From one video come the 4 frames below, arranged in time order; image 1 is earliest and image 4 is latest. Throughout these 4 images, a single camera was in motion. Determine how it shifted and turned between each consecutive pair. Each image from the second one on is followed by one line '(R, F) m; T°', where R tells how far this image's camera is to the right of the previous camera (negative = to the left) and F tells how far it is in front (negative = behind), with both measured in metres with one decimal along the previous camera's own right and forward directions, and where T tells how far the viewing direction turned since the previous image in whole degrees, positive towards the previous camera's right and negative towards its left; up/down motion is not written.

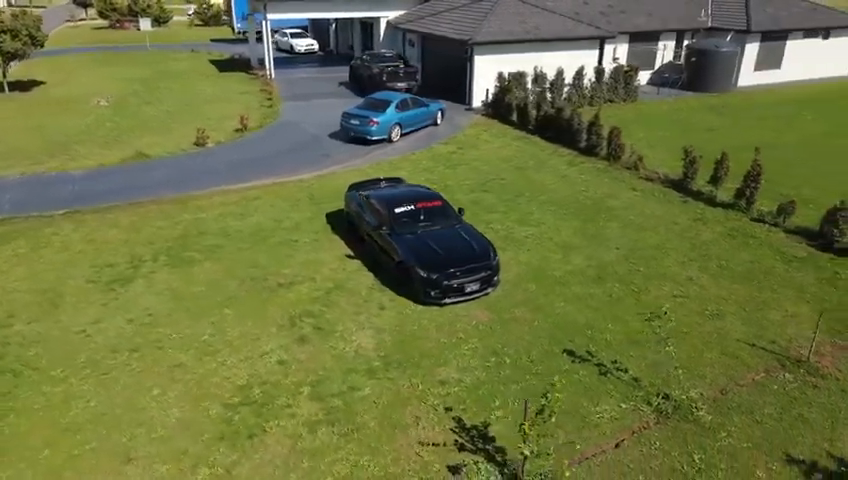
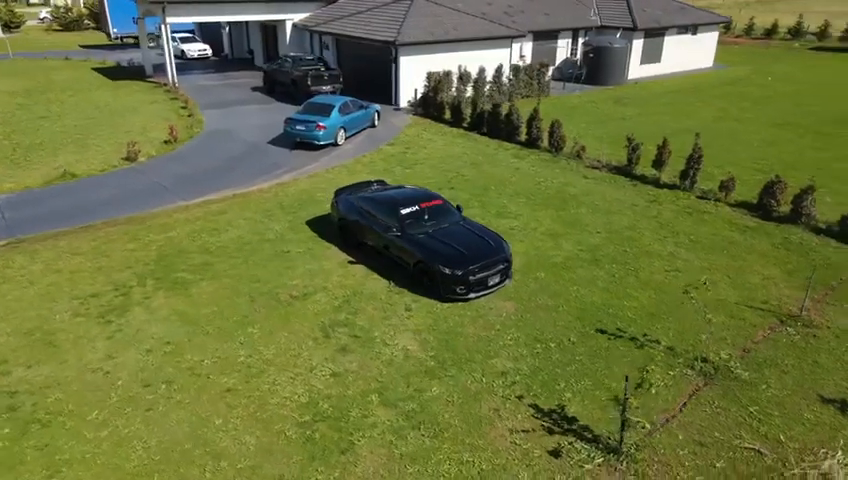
(-2.6, +0.2) m; +11°
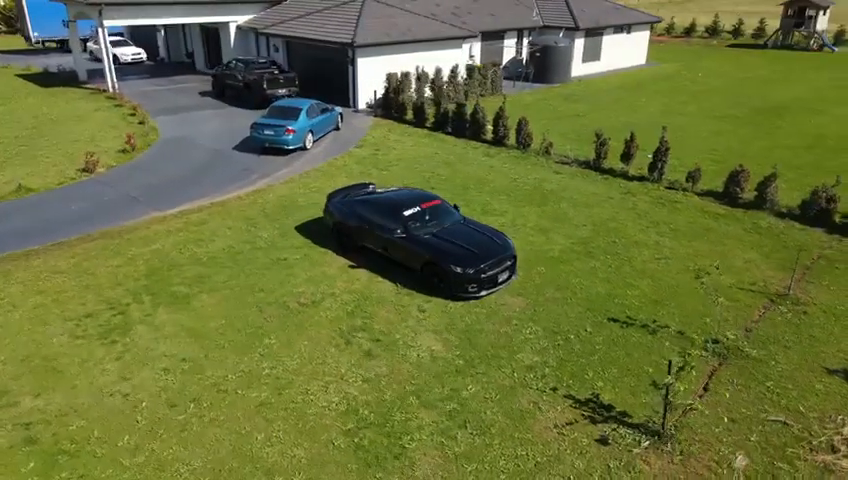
(-1.5, +0.1) m; +6°
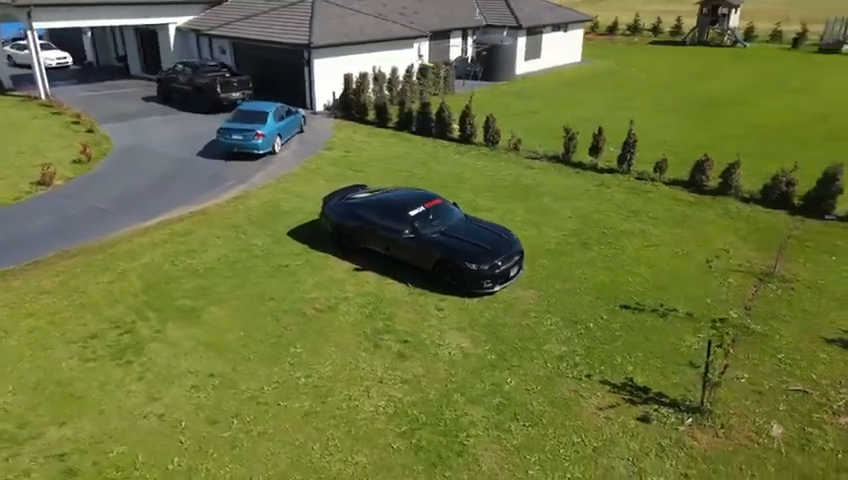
(-1.6, +0.1) m; +7°
